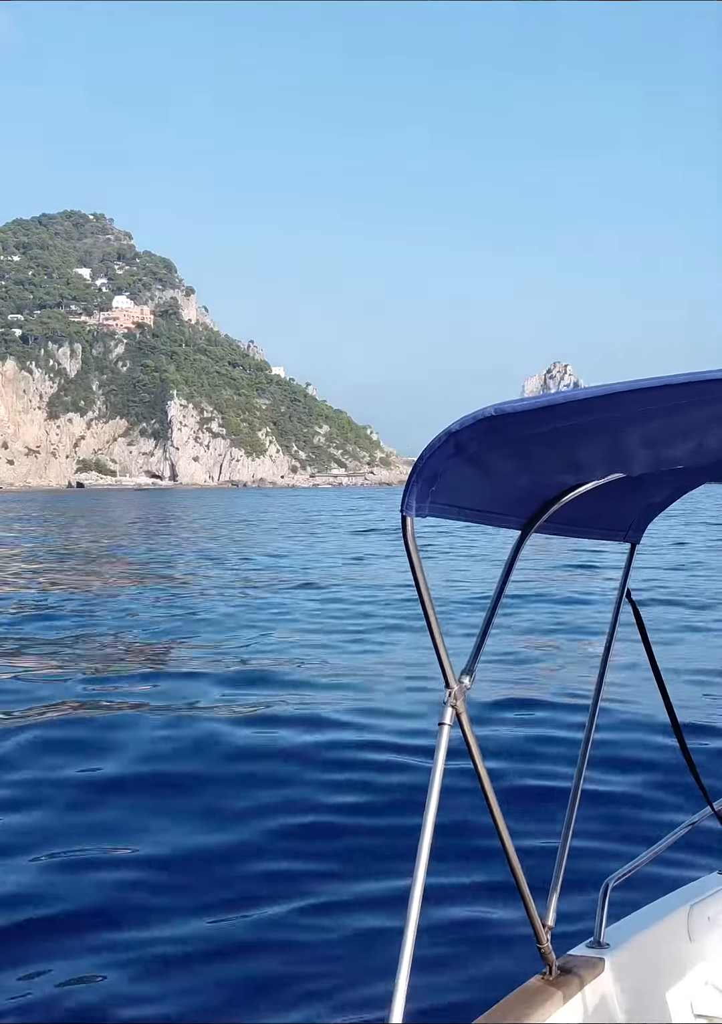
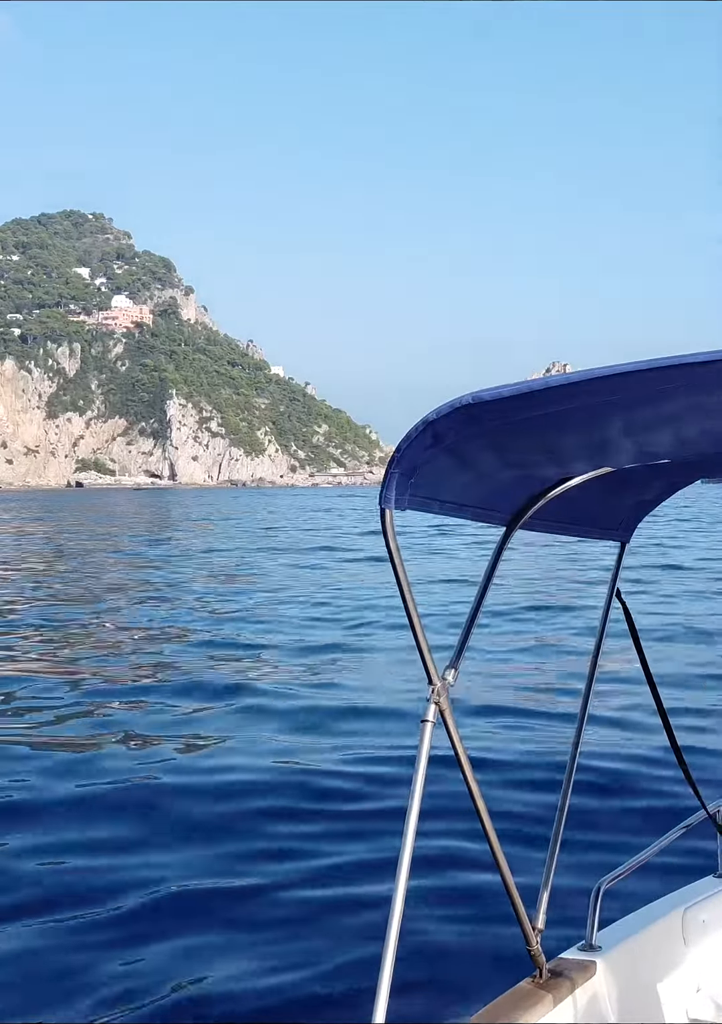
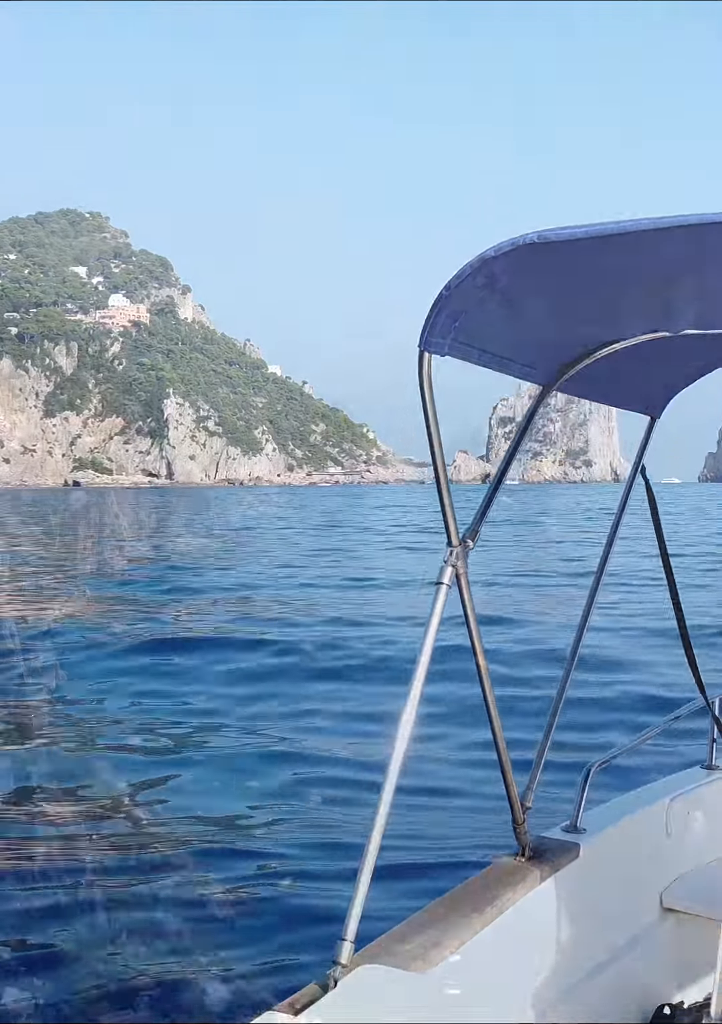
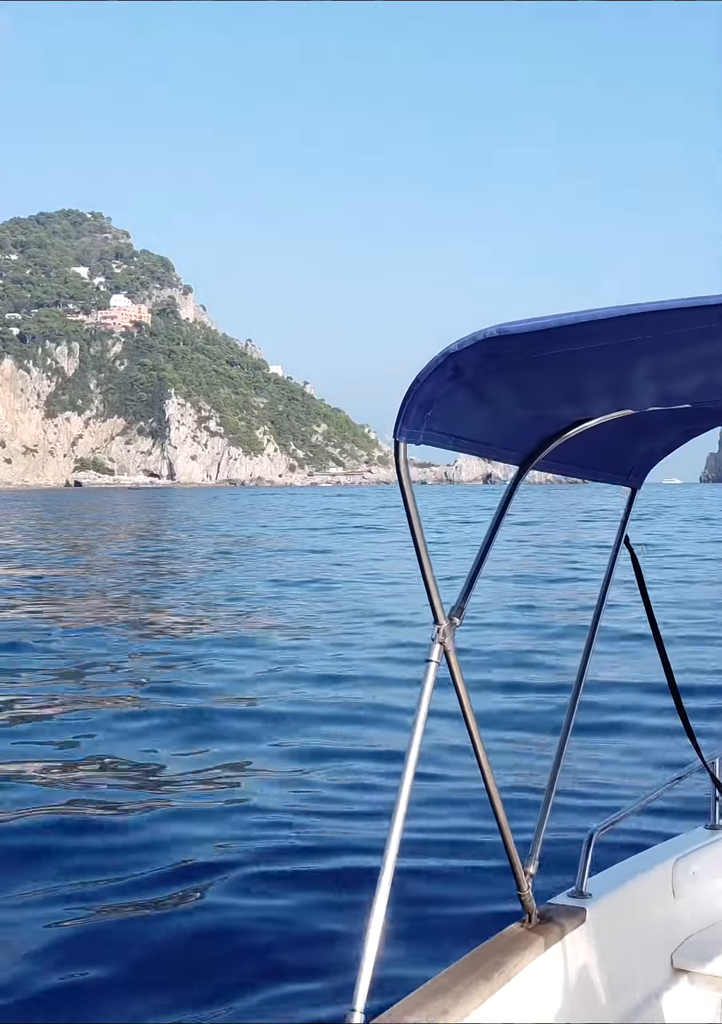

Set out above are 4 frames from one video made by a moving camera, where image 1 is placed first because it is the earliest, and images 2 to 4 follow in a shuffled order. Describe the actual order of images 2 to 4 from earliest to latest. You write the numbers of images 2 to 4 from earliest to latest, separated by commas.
2, 4, 3
